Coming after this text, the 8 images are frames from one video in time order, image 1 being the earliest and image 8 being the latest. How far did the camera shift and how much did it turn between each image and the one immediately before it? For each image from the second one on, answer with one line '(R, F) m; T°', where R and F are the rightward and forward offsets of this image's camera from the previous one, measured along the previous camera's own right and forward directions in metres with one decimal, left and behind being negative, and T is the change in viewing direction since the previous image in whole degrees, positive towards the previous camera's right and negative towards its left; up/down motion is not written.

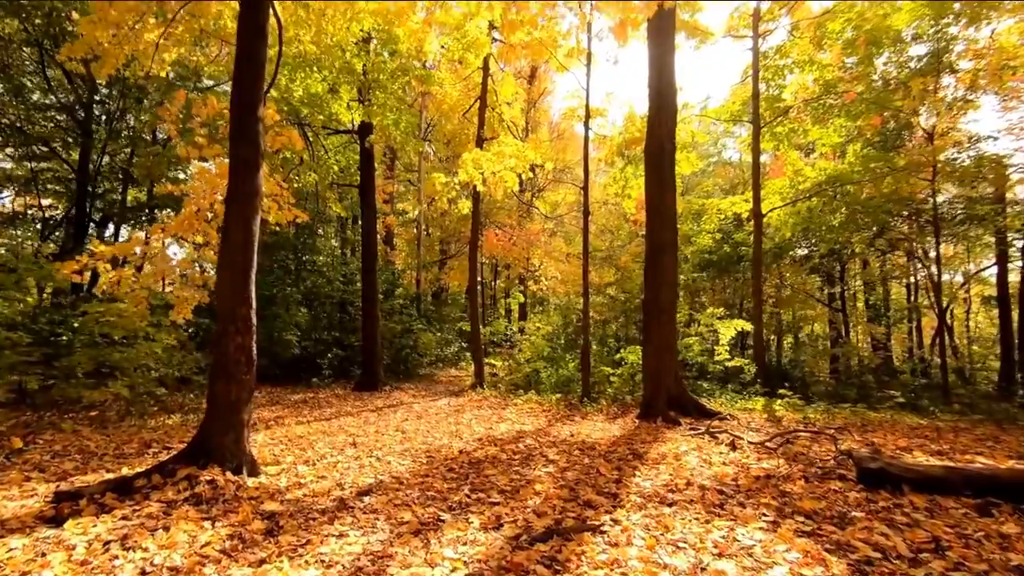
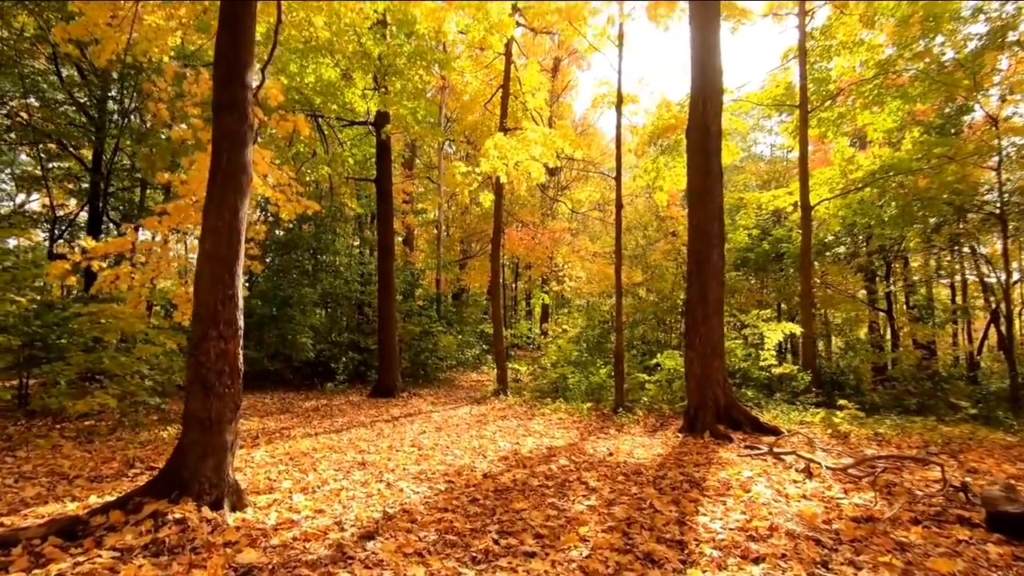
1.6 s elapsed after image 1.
(-0.1, +0.8) m; -2°
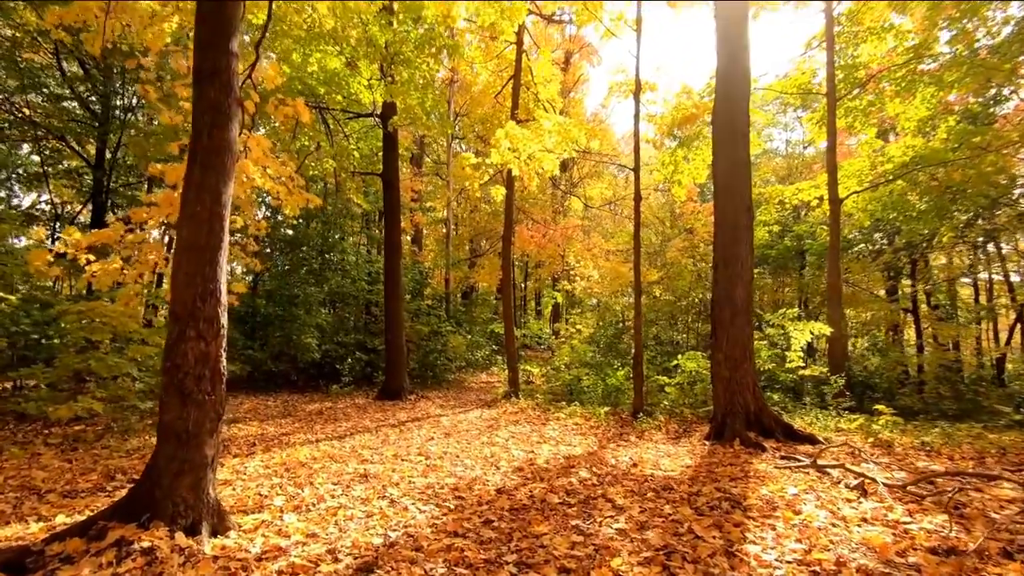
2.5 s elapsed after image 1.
(-0.1, +0.5) m; -1°
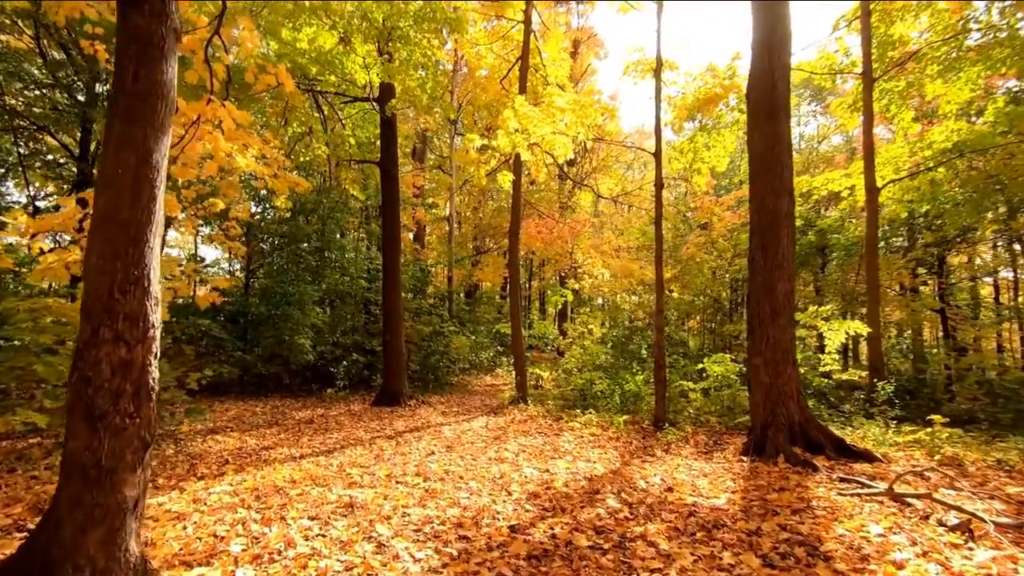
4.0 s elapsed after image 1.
(-0.1, +0.8) m; 0°
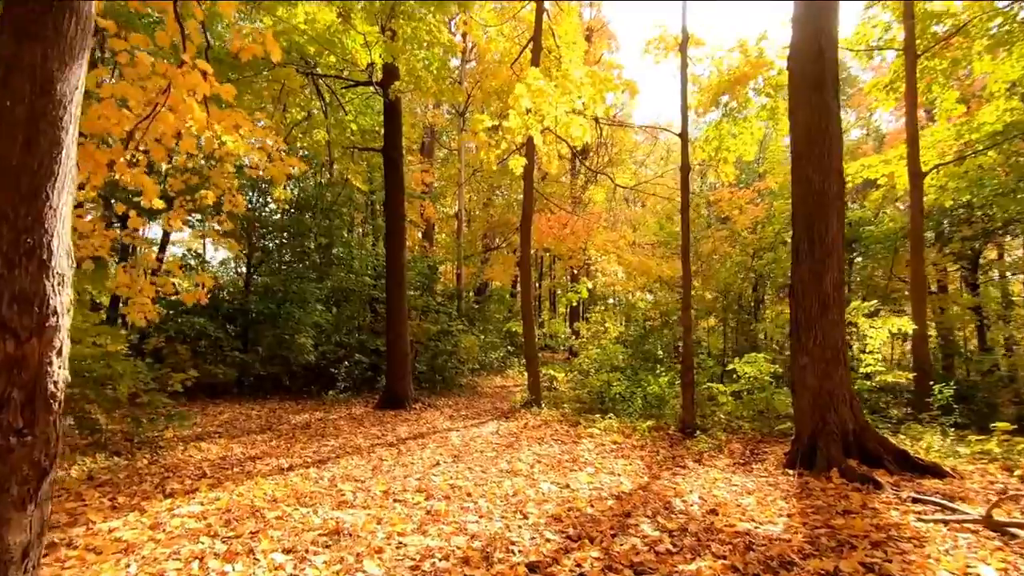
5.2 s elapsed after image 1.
(0.0, +0.7) m; -1°
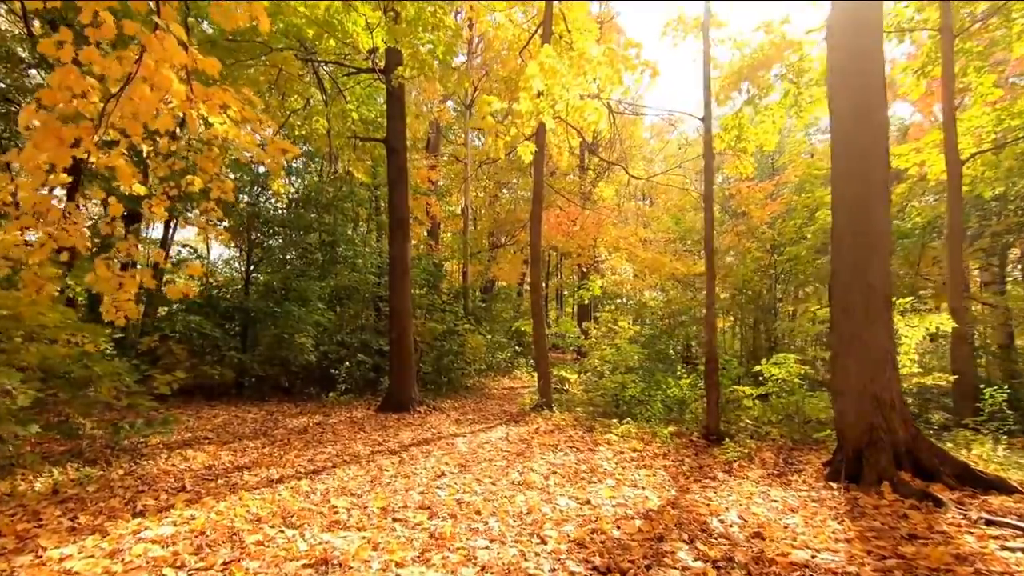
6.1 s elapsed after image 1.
(-0.1, +0.5) m; -1°
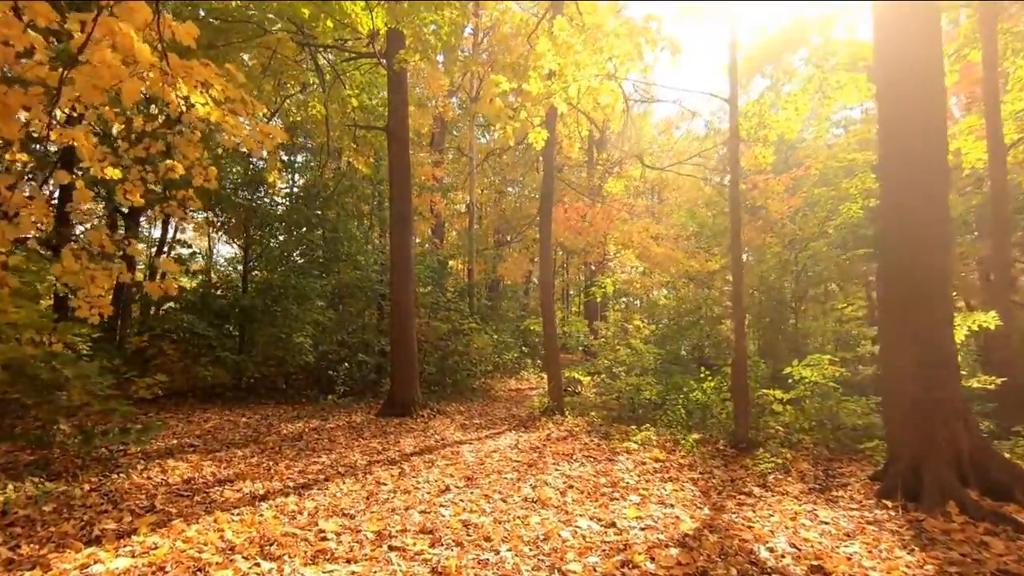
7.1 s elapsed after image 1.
(-0.1, +0.5) m; -1°
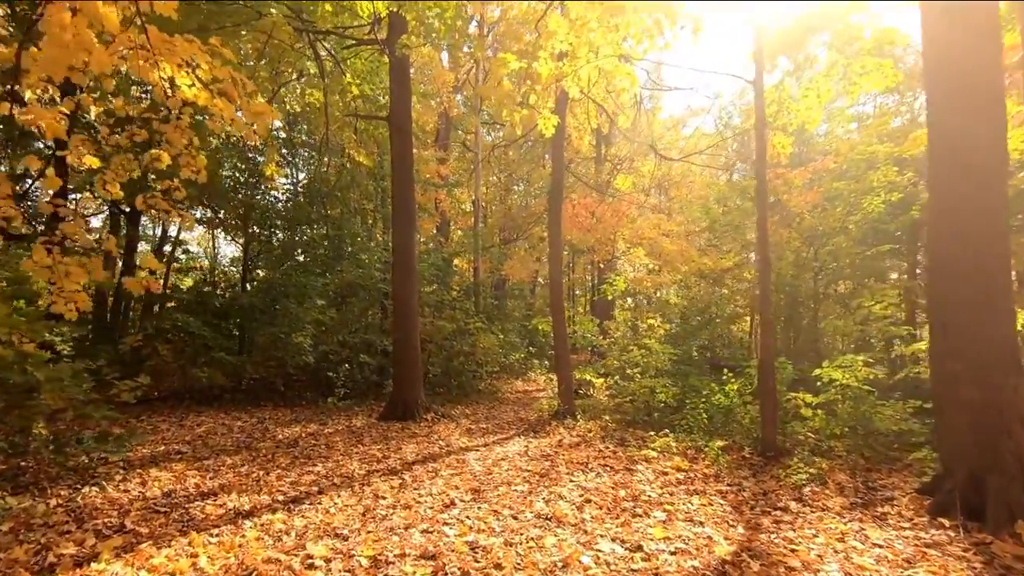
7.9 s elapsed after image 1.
(0.0, +0.4) m; -1°
